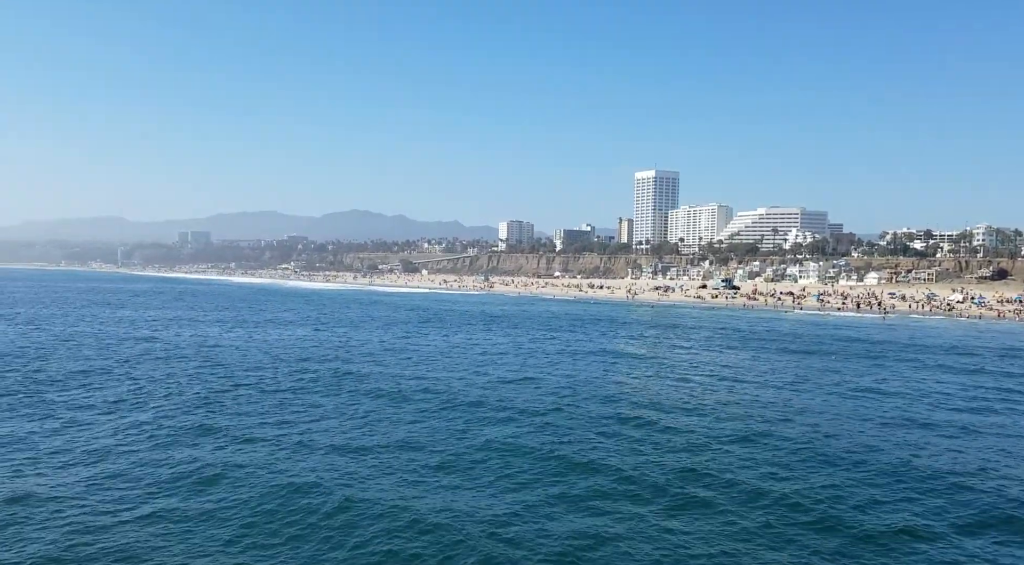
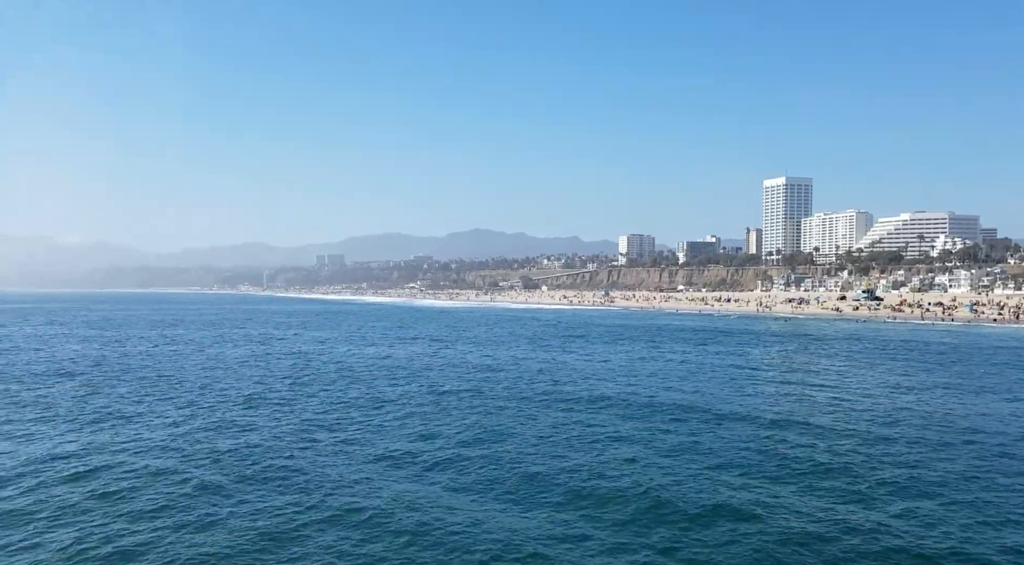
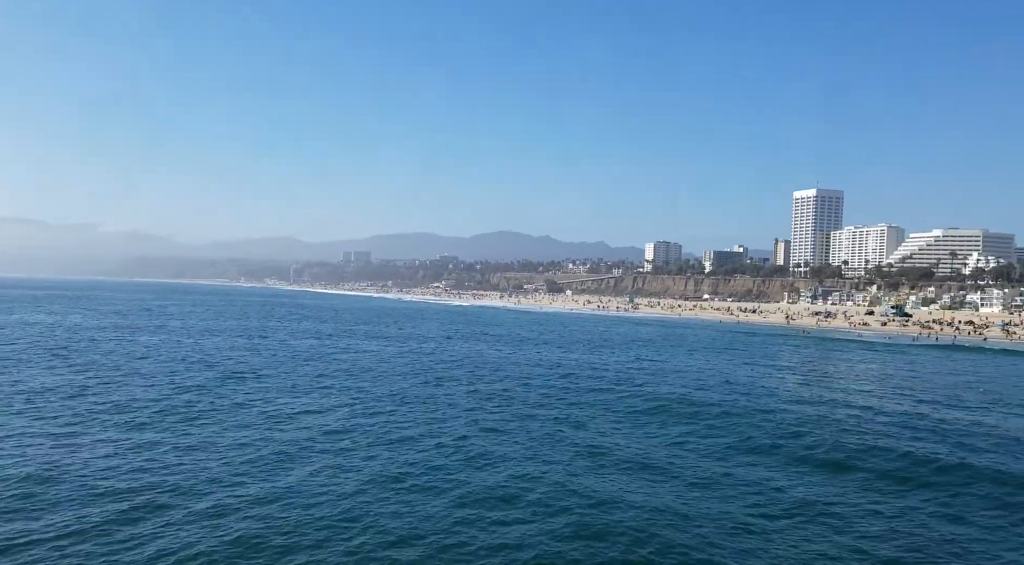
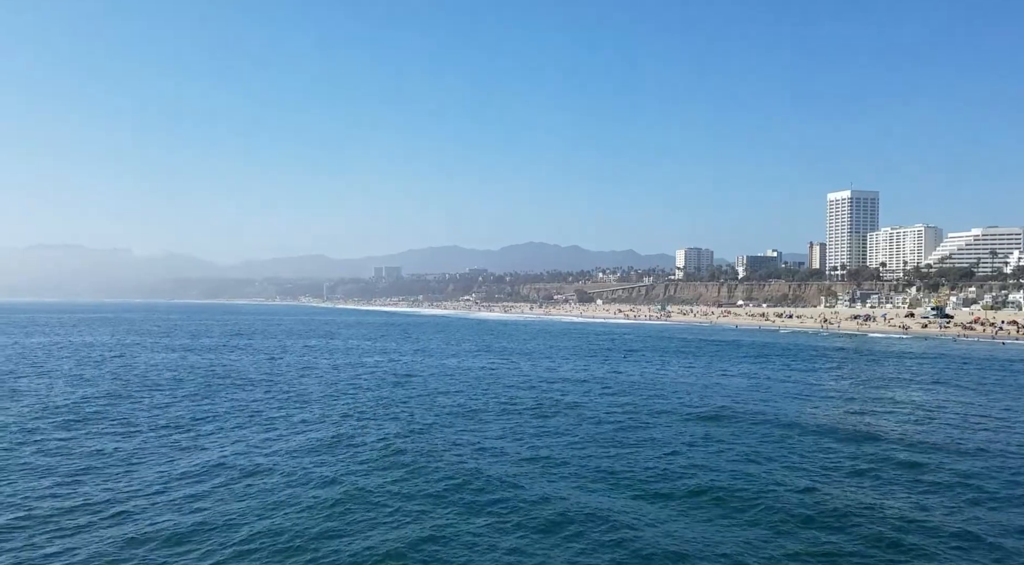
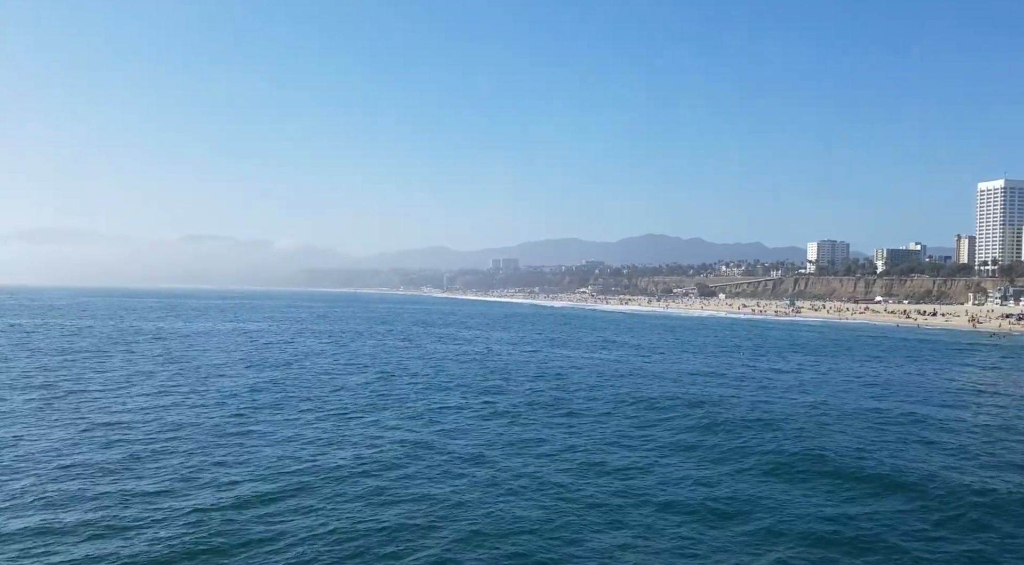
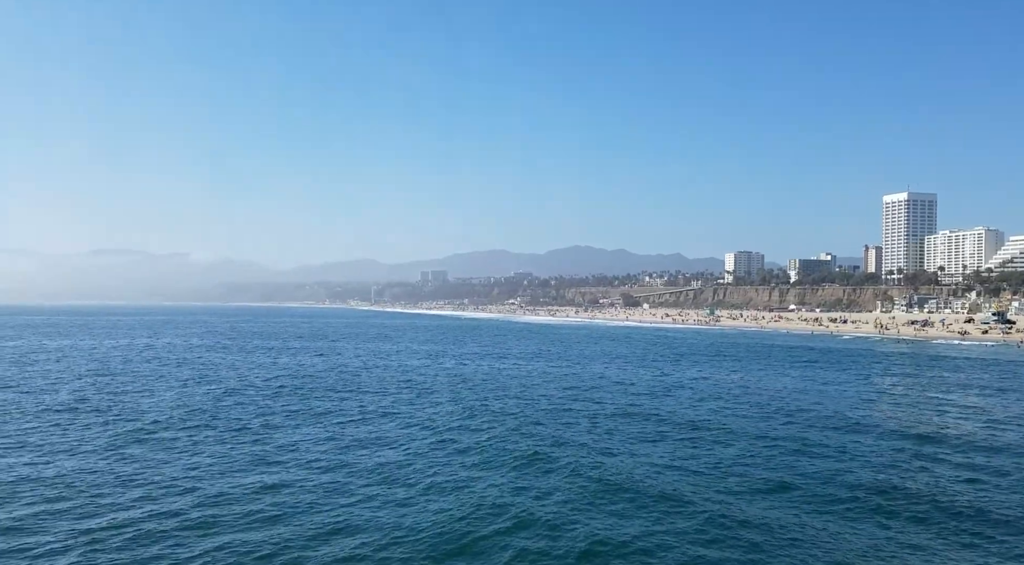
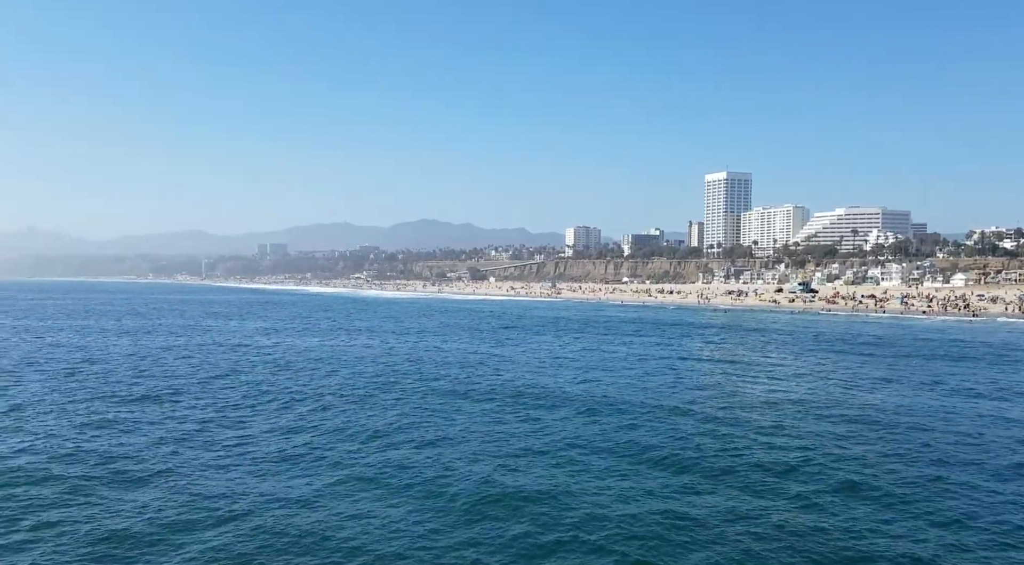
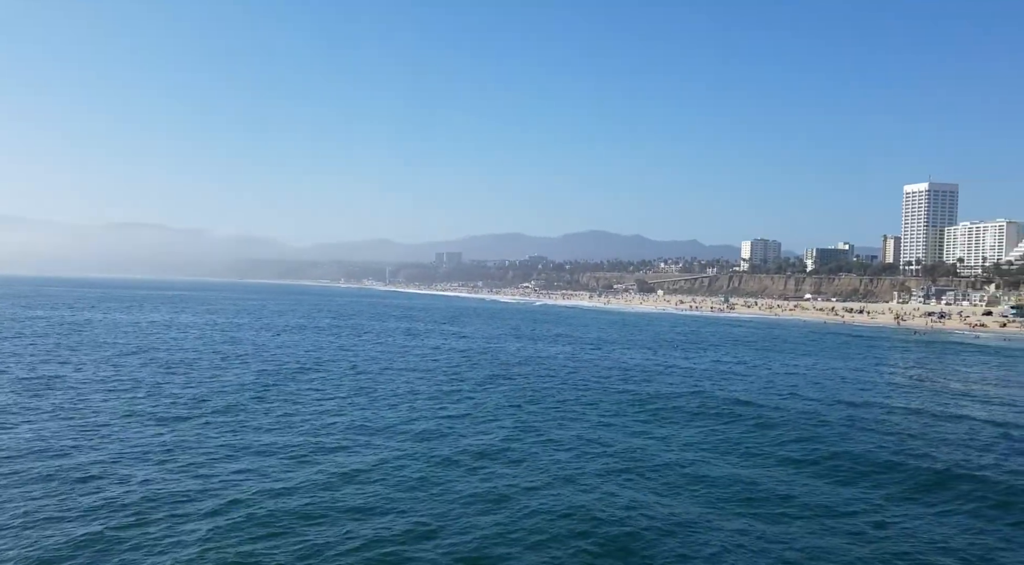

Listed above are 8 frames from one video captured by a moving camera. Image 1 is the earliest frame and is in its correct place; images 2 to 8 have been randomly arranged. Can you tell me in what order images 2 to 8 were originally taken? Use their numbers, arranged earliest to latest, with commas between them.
7, 2, 4, 6, 5, 8, 3
